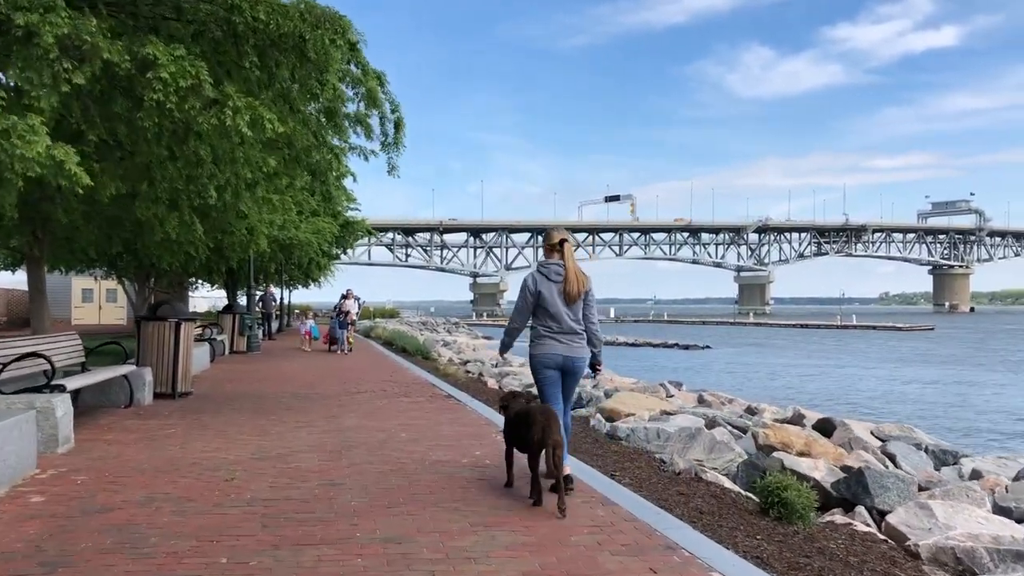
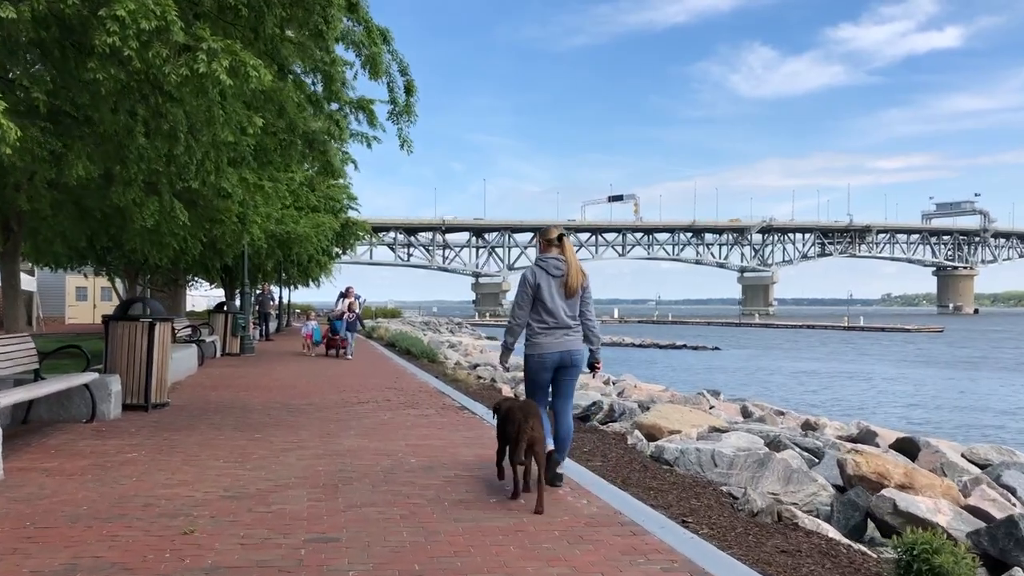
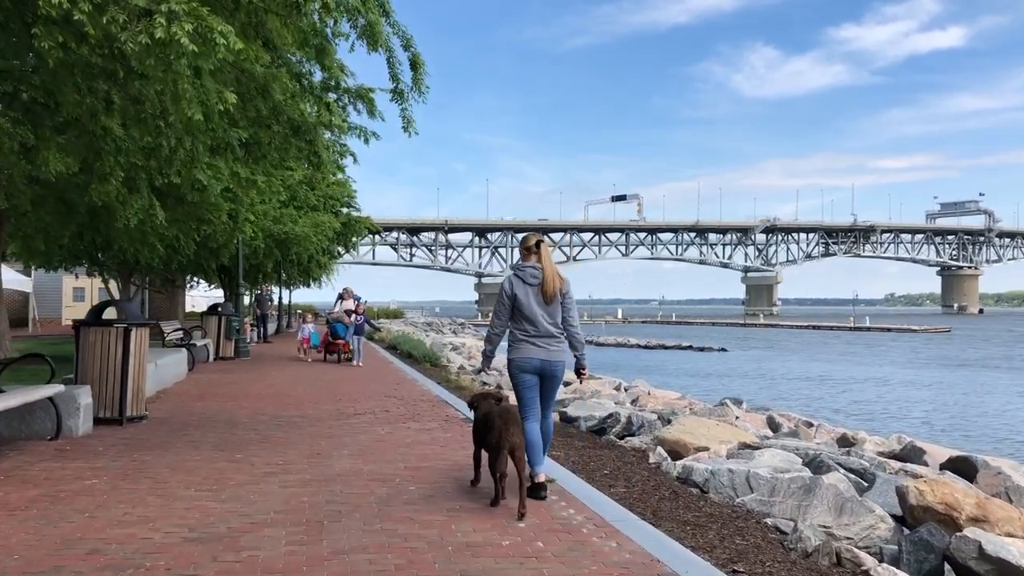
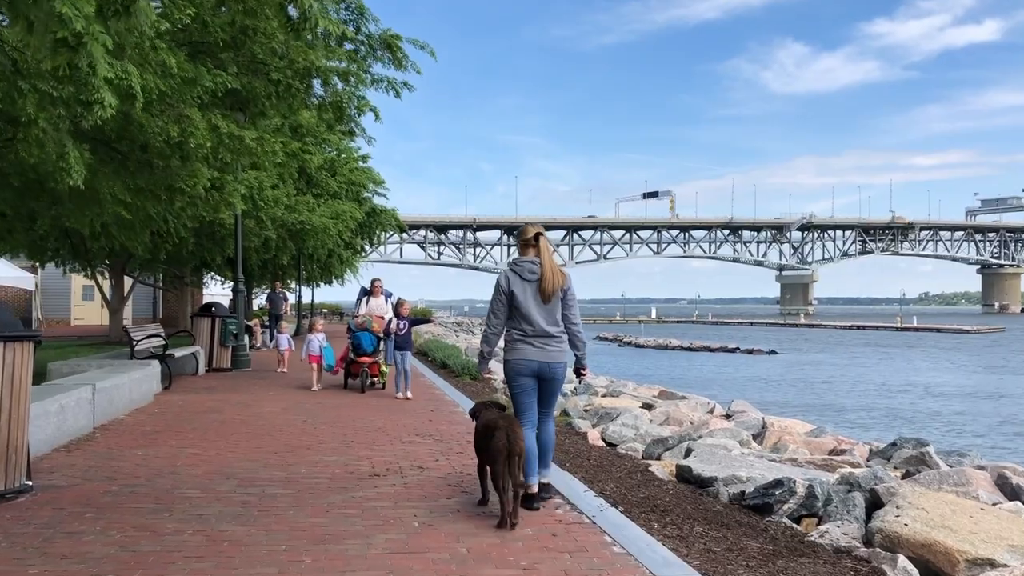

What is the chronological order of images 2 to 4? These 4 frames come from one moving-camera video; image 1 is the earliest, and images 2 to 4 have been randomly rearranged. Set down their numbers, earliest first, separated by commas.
2, 3, 4
